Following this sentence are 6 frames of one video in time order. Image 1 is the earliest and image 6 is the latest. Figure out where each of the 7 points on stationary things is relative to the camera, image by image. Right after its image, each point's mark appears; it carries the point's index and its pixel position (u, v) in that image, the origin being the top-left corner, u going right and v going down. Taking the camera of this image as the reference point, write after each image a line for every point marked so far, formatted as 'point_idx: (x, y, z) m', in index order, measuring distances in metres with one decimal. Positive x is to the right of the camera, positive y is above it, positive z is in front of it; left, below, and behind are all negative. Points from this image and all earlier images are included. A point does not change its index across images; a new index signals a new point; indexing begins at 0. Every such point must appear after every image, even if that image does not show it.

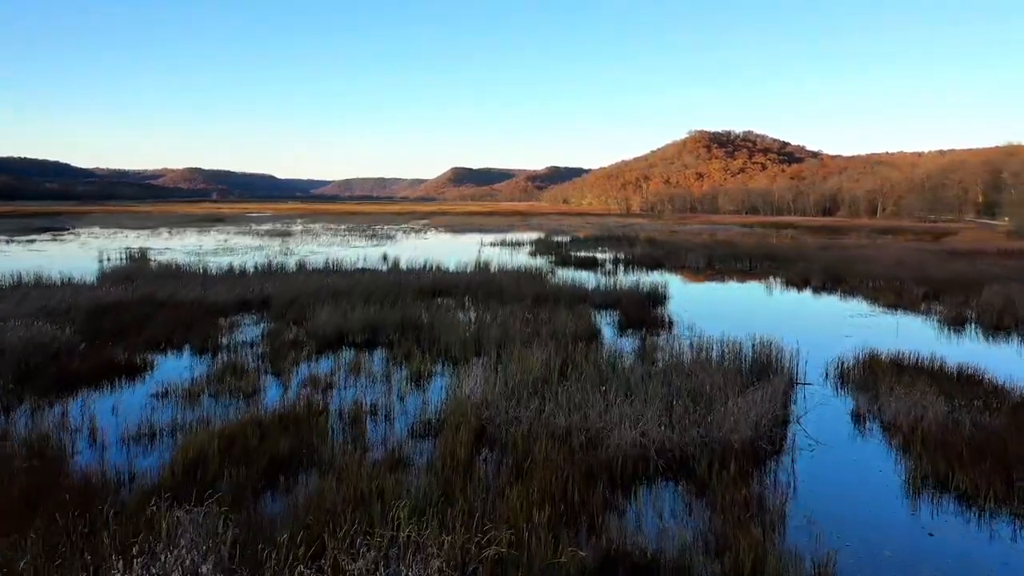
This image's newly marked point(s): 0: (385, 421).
0: (-0.9, -0.9, +7.2) m
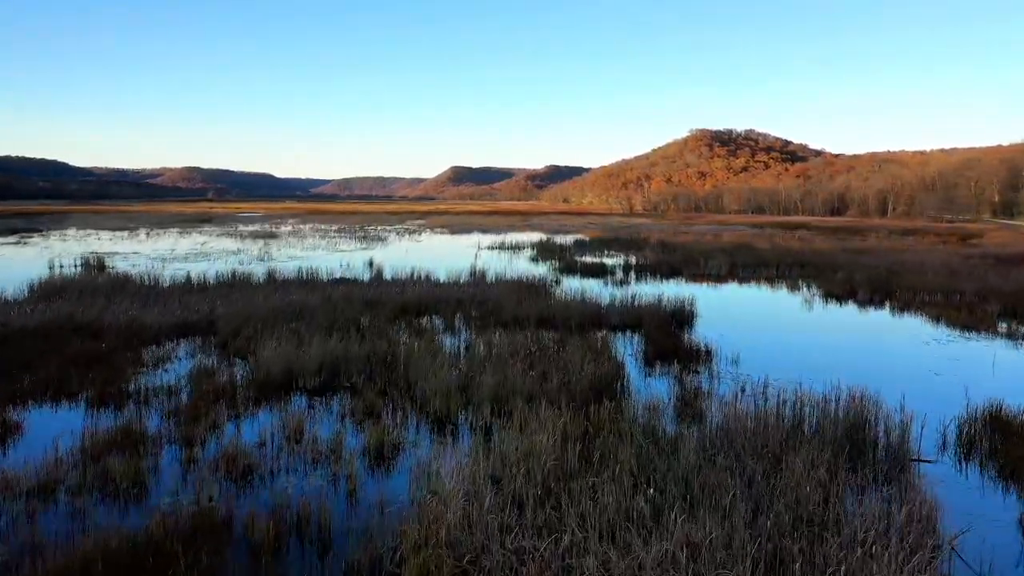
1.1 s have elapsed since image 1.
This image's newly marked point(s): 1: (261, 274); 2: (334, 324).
0: (-0.9, -1.1, +4.6) m
1: (-4.5, +0.3, +19.0) m
2: (-1.9, -0.4, +11.1) m
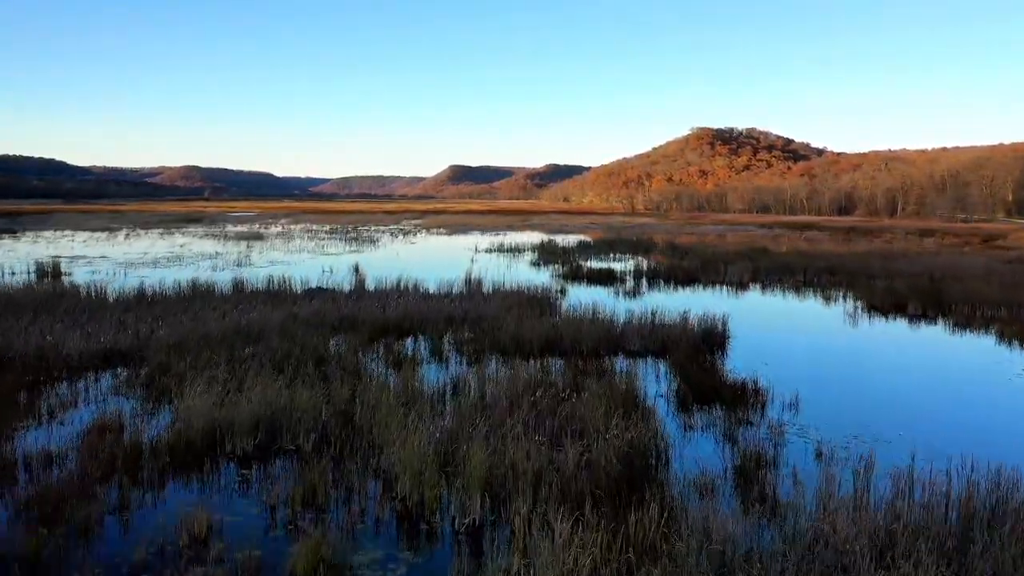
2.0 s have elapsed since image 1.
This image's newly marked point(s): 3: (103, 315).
0: (-0.9, -1.3, +2.5) m
1: (-4.5, +0.1, +16.9) m
2: (-1.9, -0.6, +8.9) m
3: (-4.7, -0.3, +12.2) m
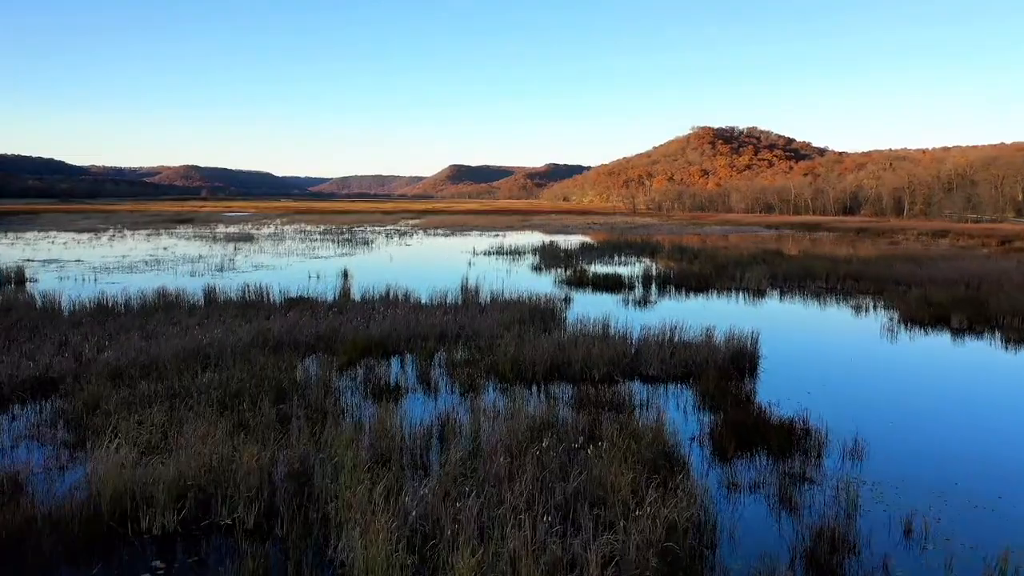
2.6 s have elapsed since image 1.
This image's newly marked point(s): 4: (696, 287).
0: (-0.9, -1.5, +1.0) m
1: (-4.5, 0.0, +15.4) m
2: (-1.9, -0.7, +7.4) m
3: (-4.7, -0.4, +10.8) m
4: (+3.3, 0.0, +19.1) m
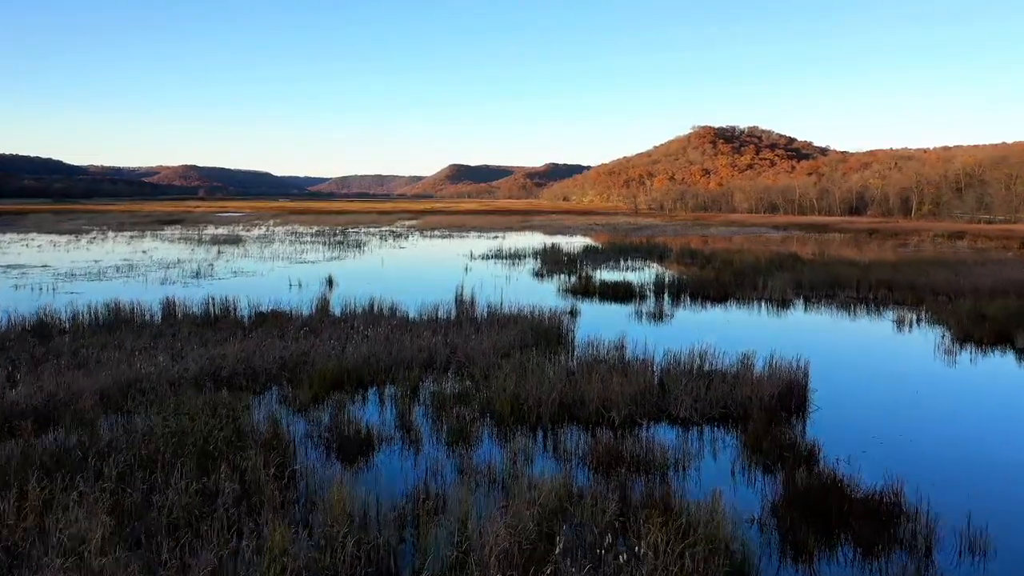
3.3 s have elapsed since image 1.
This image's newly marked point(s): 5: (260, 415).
0: (-0.9, -1.6, -0.7) m
1: (-4.5, -0.2, +13.7) m
2: (-1.9, -0.8, +5.7) m
3: (-4.7, -0.6, +9.1) m
4: (+3.3, -0.1, +17.4) m
5: (-1.7, -0.8, +7.2) m
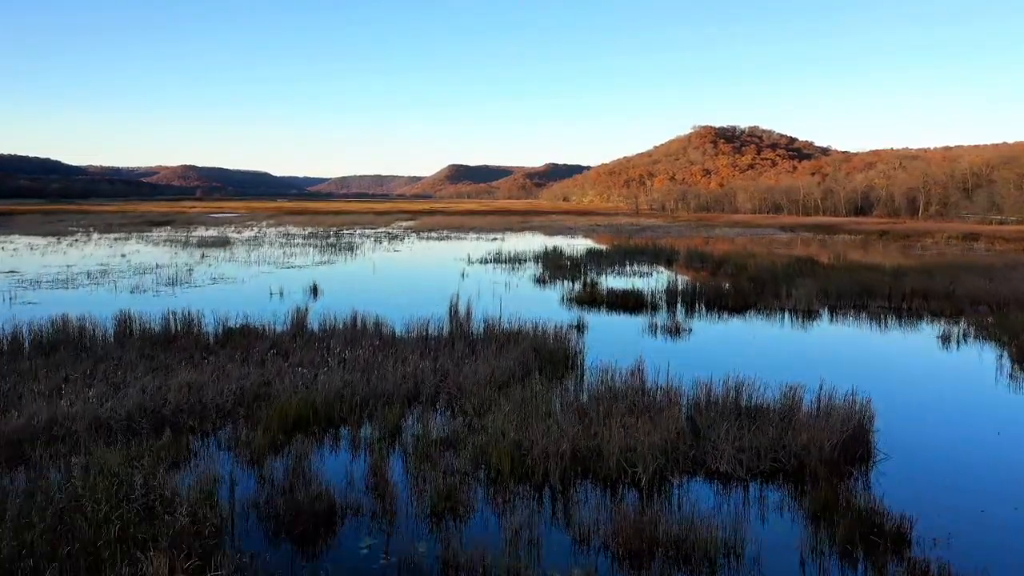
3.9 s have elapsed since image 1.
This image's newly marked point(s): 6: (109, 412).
0: (-0.9, -1.7, -2.2) m
1: (-4.5, -0.3, +12.3) m
2: (-1.9, -1.0, +4.3) m
3: (-4.7, -0.7, +7.6) m
4: (+3.3, -0.3, +15.9) m
5: (-1.7, -1.0, +5.7) m
6: (-2.7, -0.8, +7.2) m
